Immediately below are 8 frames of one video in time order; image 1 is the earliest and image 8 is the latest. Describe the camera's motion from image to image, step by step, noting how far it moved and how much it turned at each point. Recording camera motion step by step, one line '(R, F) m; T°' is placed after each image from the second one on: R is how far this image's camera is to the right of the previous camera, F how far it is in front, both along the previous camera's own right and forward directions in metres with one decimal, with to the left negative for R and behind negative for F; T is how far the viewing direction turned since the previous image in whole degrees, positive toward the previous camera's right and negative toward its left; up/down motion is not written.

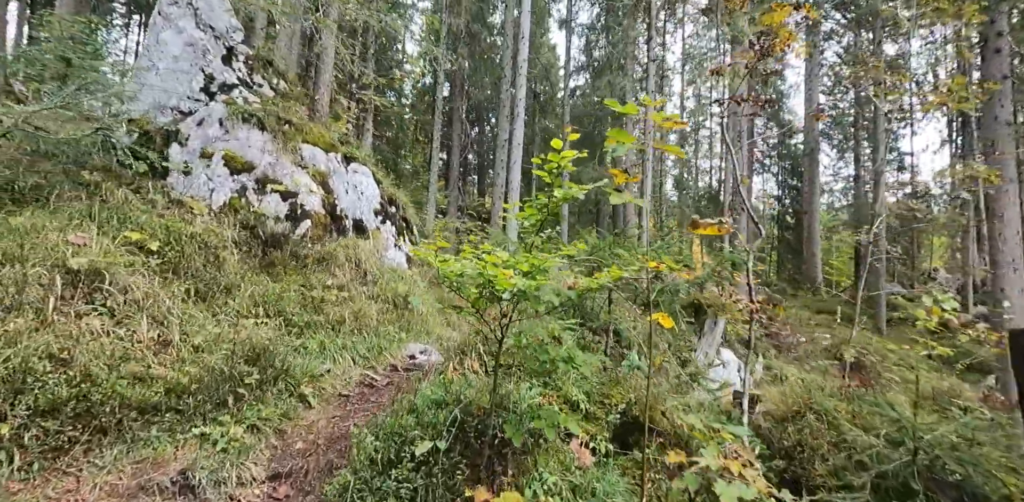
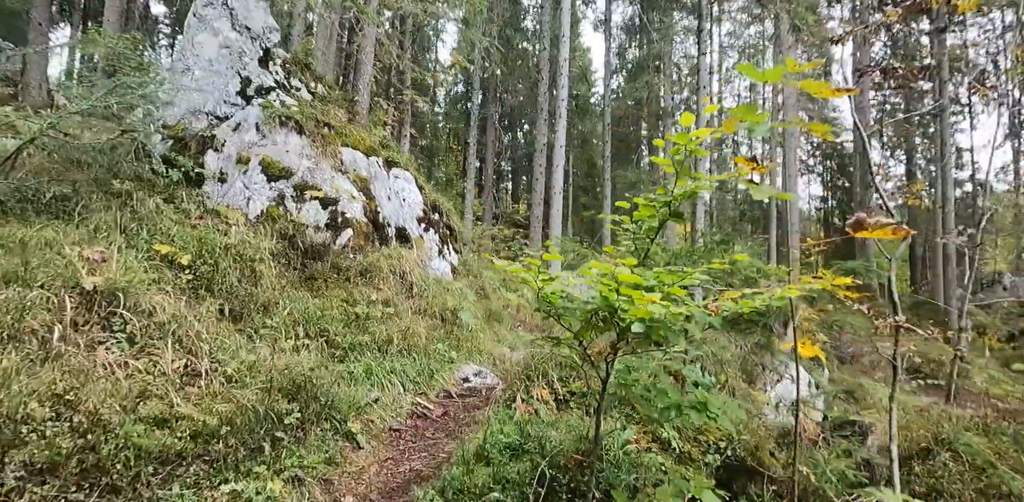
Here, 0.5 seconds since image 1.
(-0.3, +0.6) m; -4°
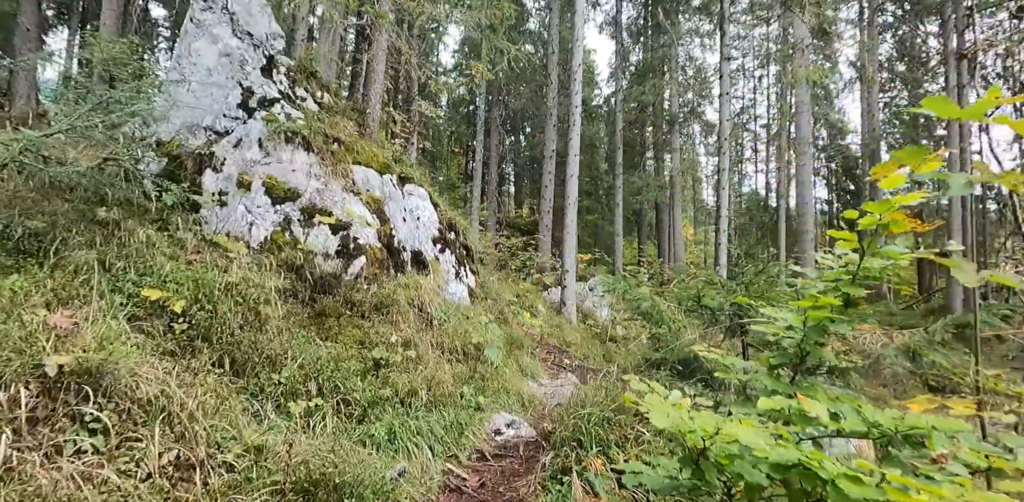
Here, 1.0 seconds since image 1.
(-0.3, +0.5) m; 0°
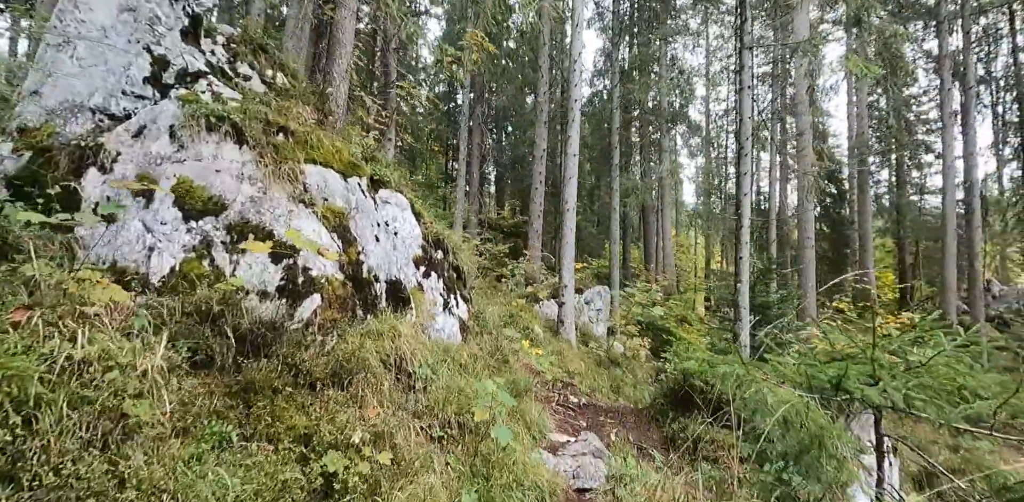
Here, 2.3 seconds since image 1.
(-0.3, +1.5) m; +2°
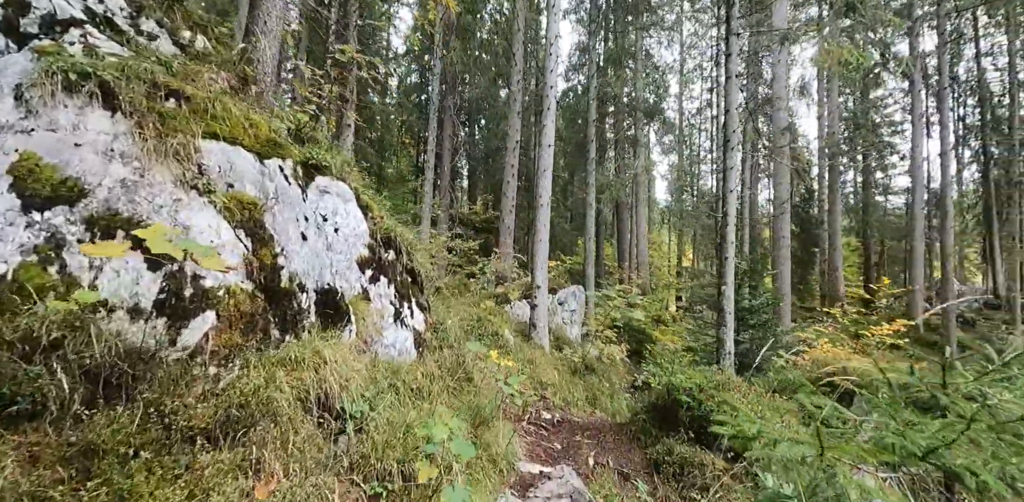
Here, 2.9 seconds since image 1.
(+0.1, +0.8) m; +3°
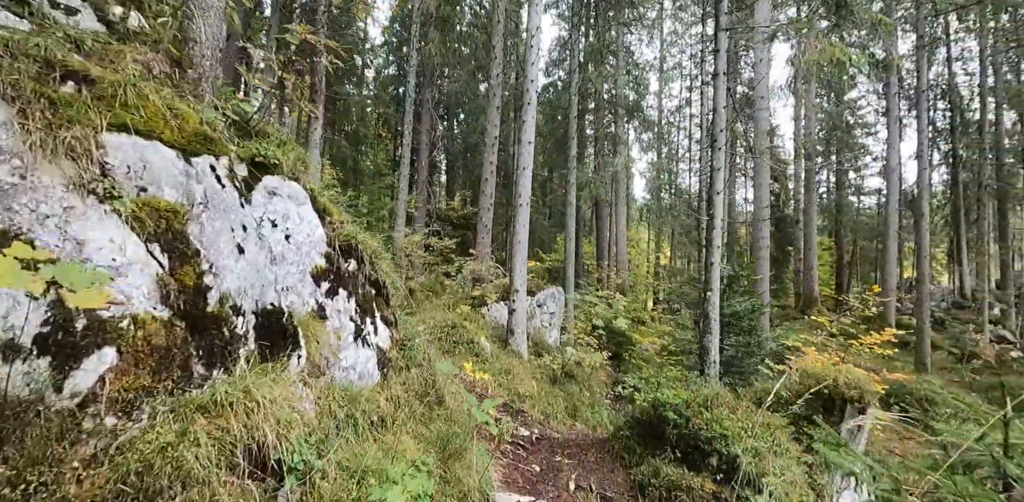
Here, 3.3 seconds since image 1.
(0.0, +0.5) m; +2°
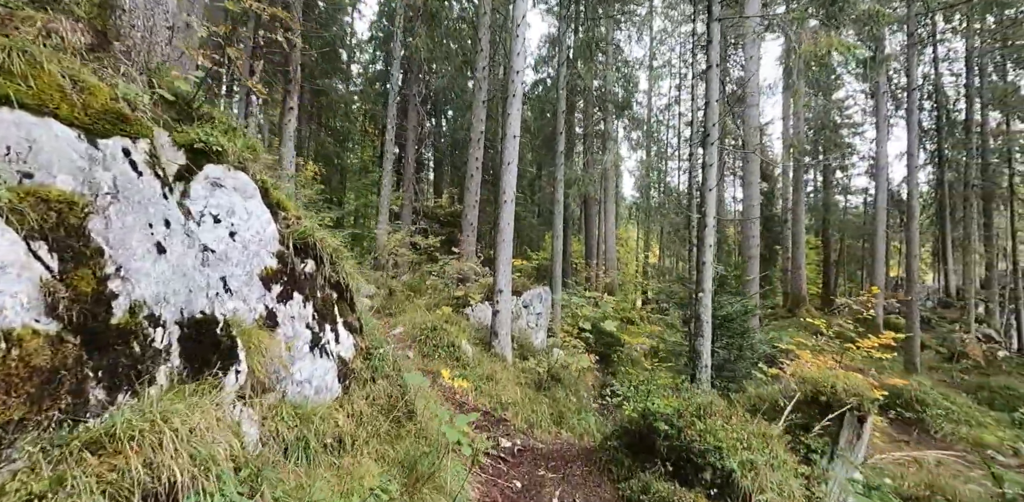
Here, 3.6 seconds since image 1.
(+0.1, +0.4) m; +1°
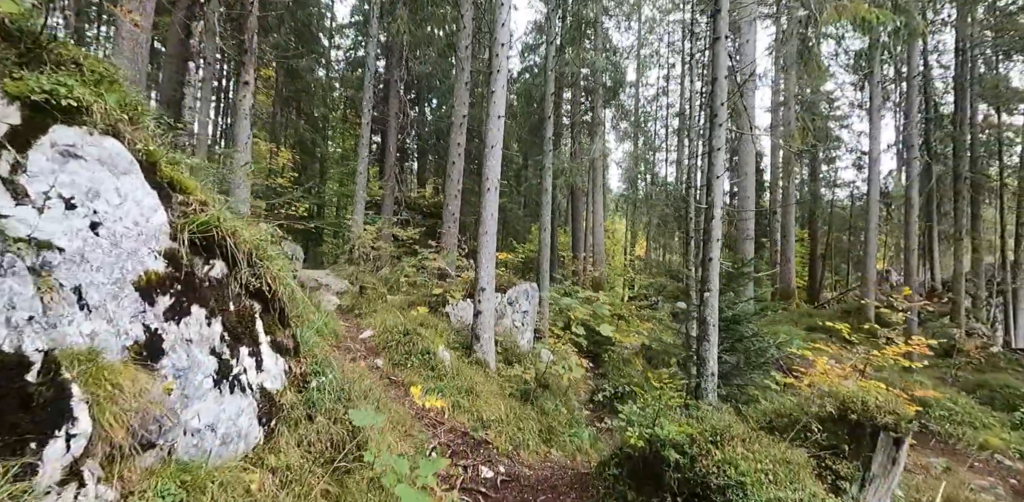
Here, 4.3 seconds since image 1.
(0.0, +0.9) m; +2°
